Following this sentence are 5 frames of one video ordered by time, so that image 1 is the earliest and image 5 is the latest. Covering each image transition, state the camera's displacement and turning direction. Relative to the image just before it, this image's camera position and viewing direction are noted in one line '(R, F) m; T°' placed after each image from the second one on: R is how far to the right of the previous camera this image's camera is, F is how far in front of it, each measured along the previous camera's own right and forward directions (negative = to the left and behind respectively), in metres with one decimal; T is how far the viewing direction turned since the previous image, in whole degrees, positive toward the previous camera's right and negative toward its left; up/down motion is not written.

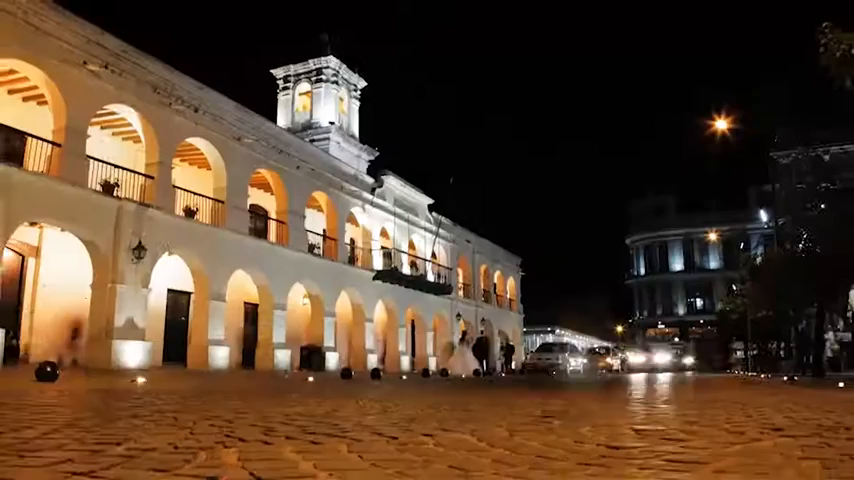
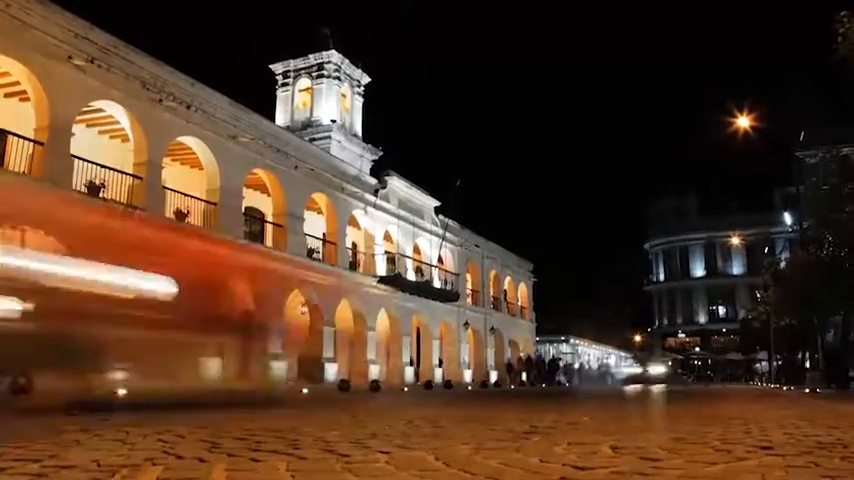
(+0.4, +1.3) m; -1°
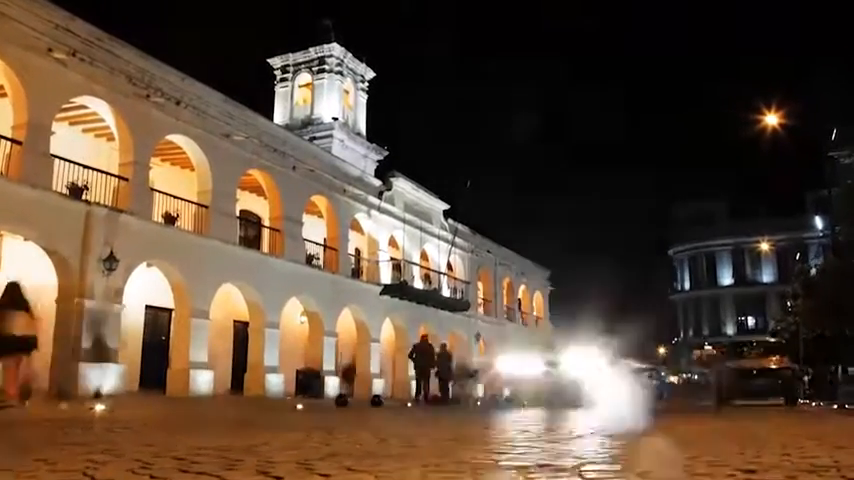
(+0.3, +1.5) m; -1°
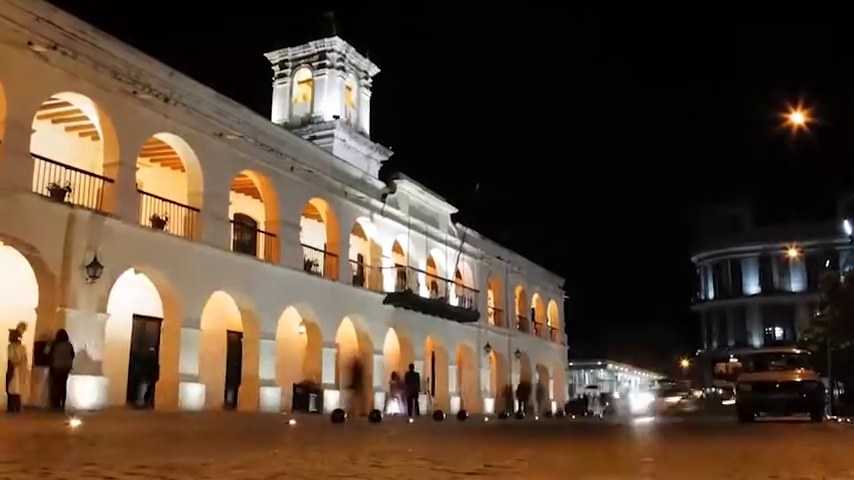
(+0.3, +1.3) m; -1°
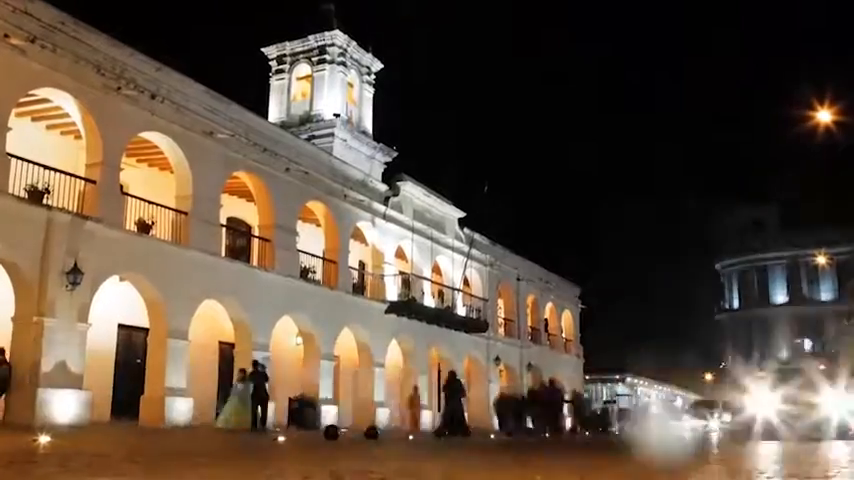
(+0.3, +1.3) m; -1°
